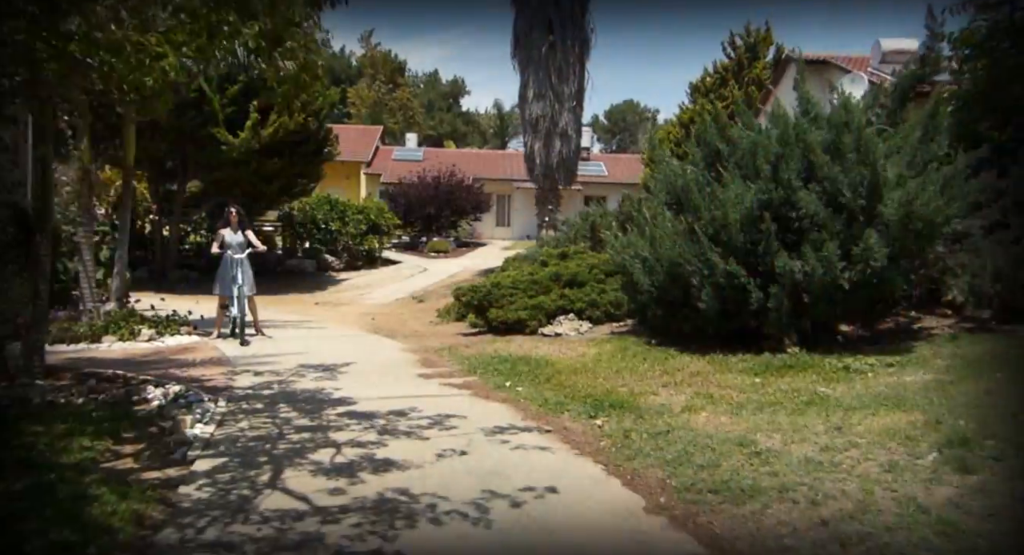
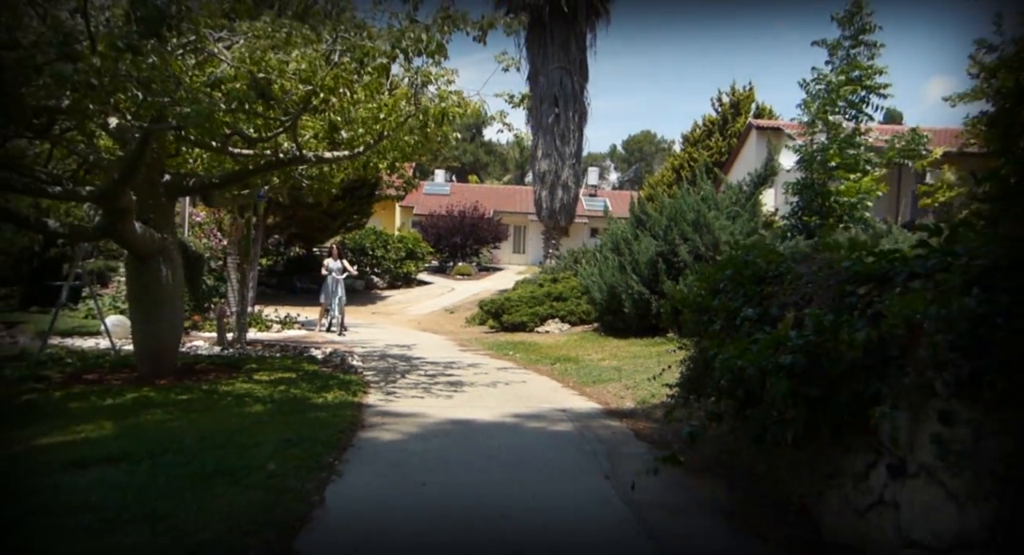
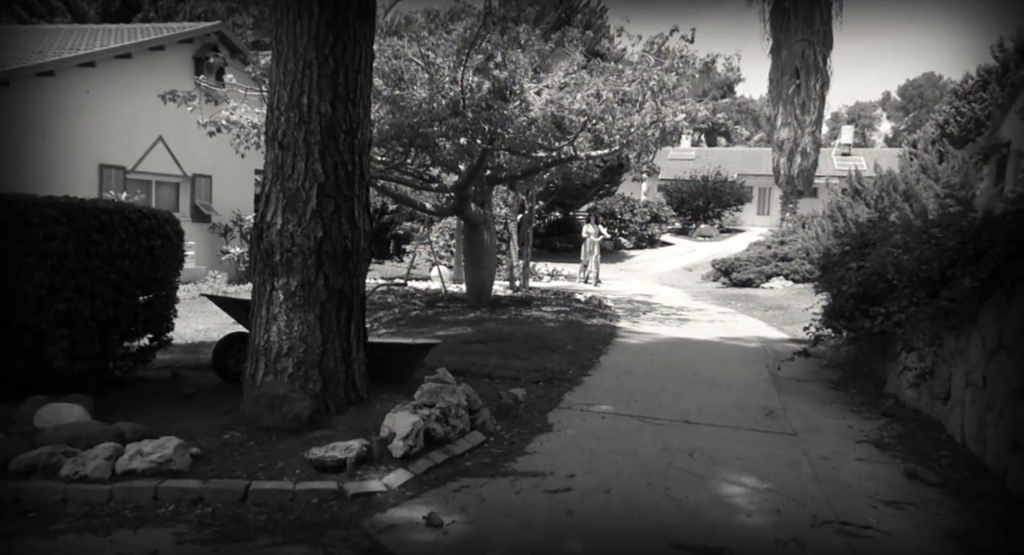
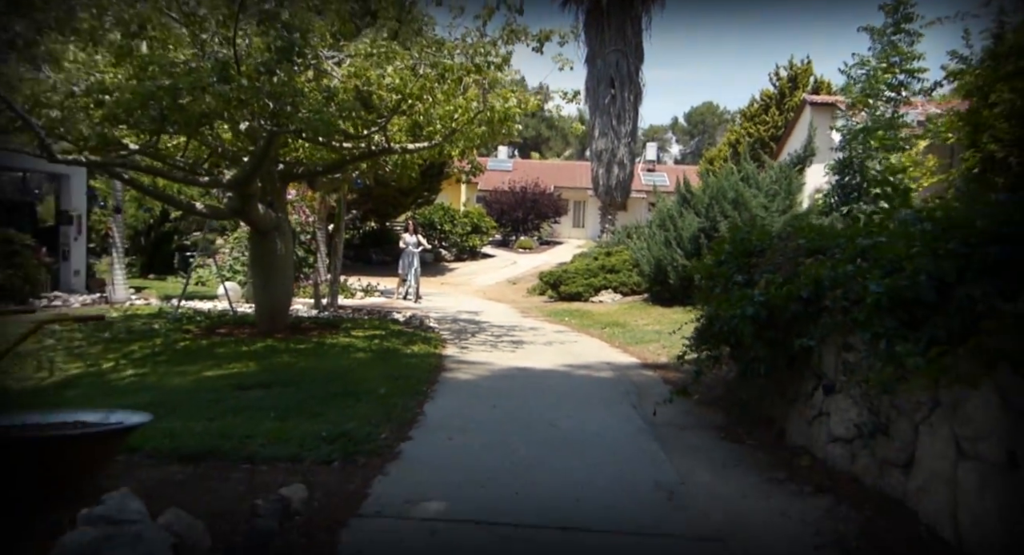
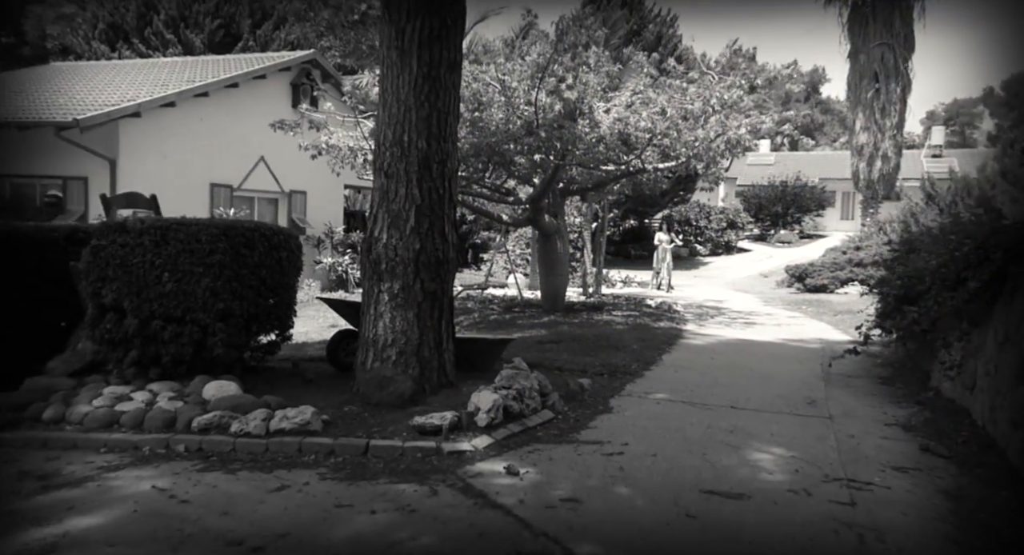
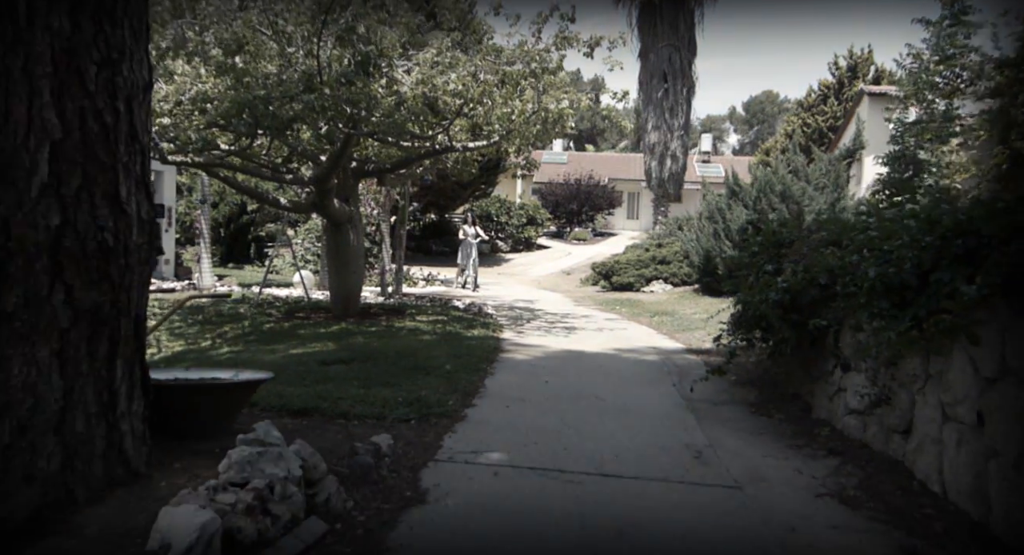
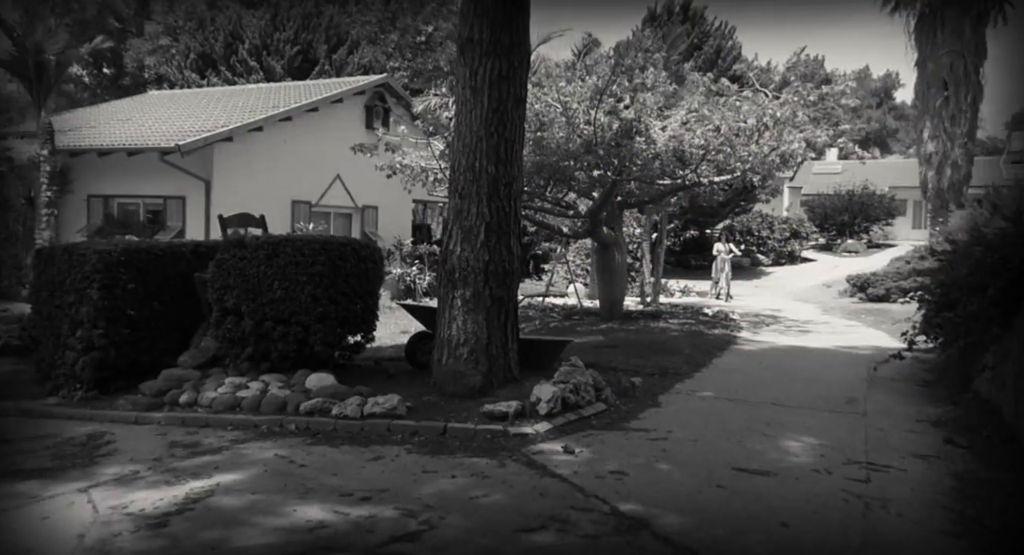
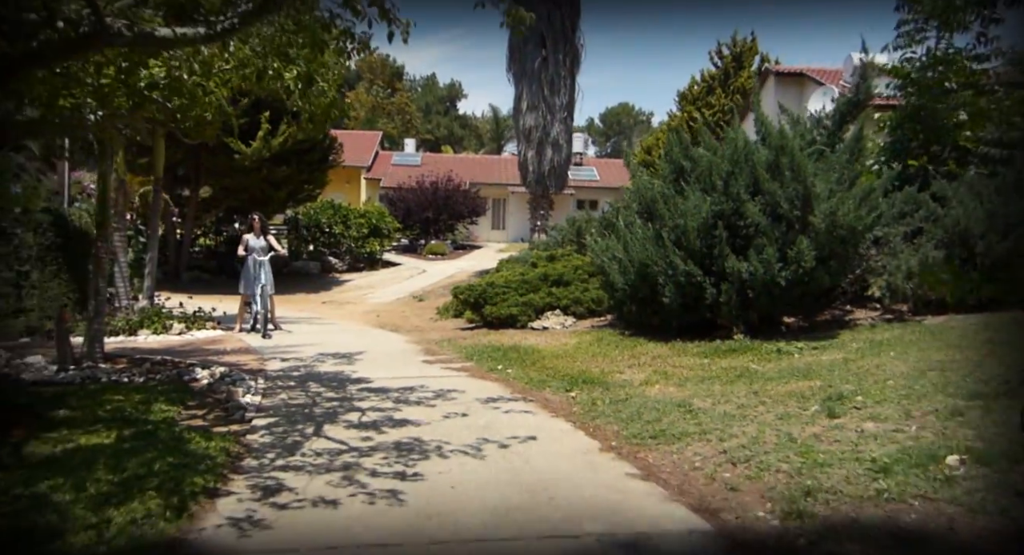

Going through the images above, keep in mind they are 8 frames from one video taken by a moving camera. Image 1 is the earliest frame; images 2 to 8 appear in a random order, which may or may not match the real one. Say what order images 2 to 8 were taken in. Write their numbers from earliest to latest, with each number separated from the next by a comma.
8, 2, 4, 6, 3, 5, 7
